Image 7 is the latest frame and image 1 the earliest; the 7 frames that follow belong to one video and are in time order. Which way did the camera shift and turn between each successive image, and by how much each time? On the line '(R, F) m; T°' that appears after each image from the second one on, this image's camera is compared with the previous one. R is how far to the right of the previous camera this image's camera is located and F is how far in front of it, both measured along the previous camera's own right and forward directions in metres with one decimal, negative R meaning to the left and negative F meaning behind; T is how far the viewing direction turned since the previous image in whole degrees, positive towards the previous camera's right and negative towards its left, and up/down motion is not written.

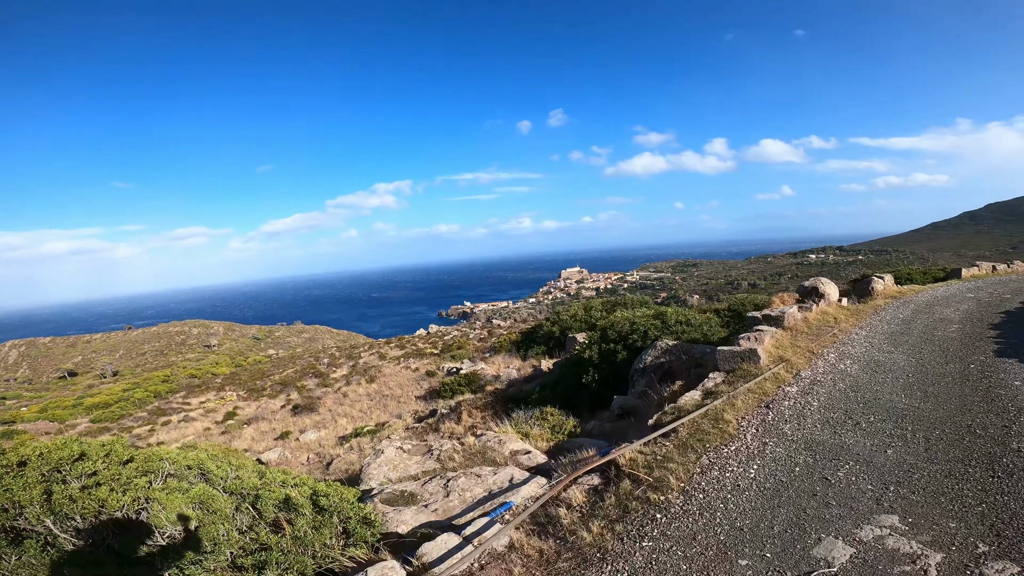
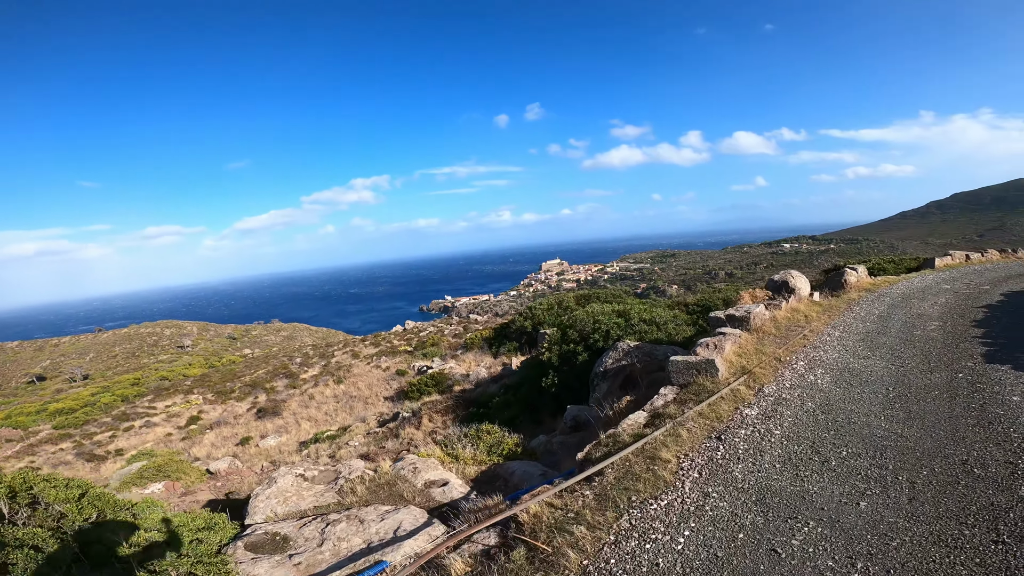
(+0.9, +1.1) m; +2°
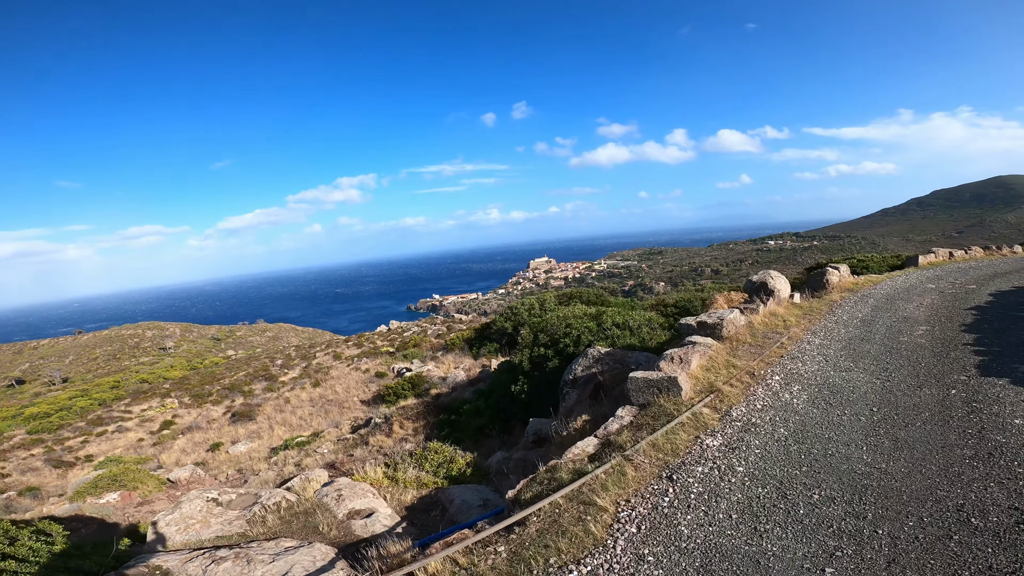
(+0.6, +0.7) m; +1°
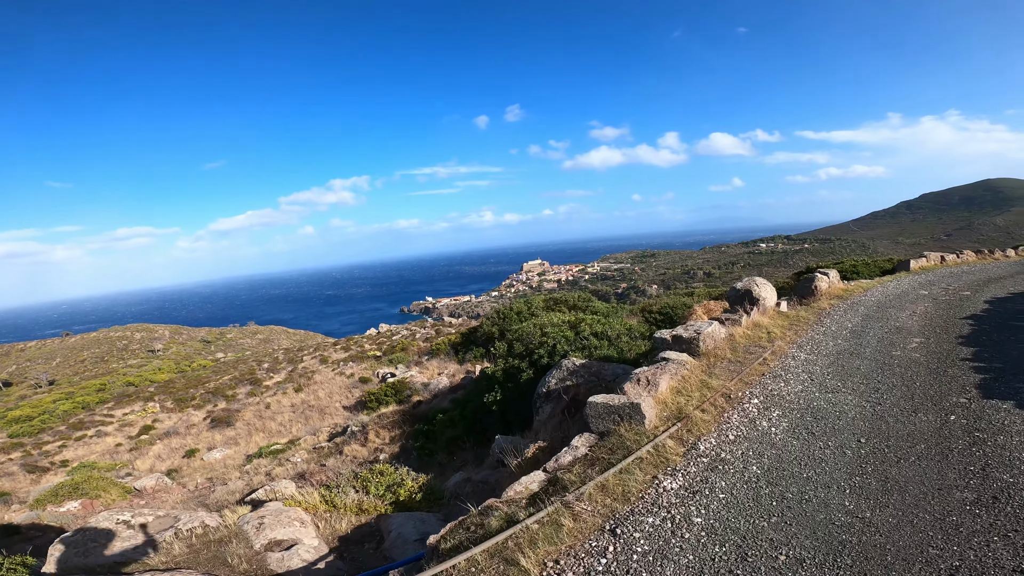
(+0.5, +0.6) m; +1°
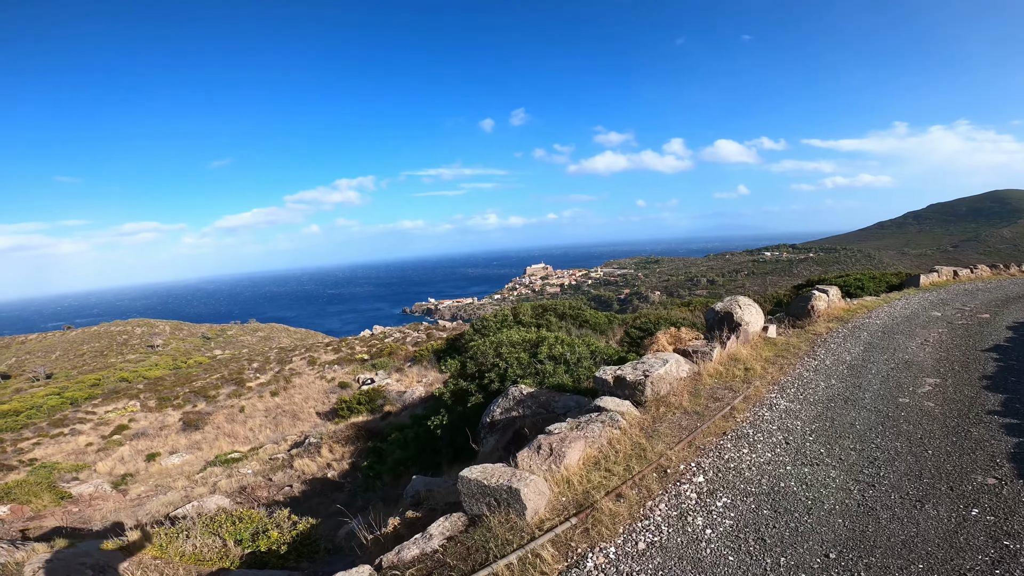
(+1.1, +1.3) m; -1°
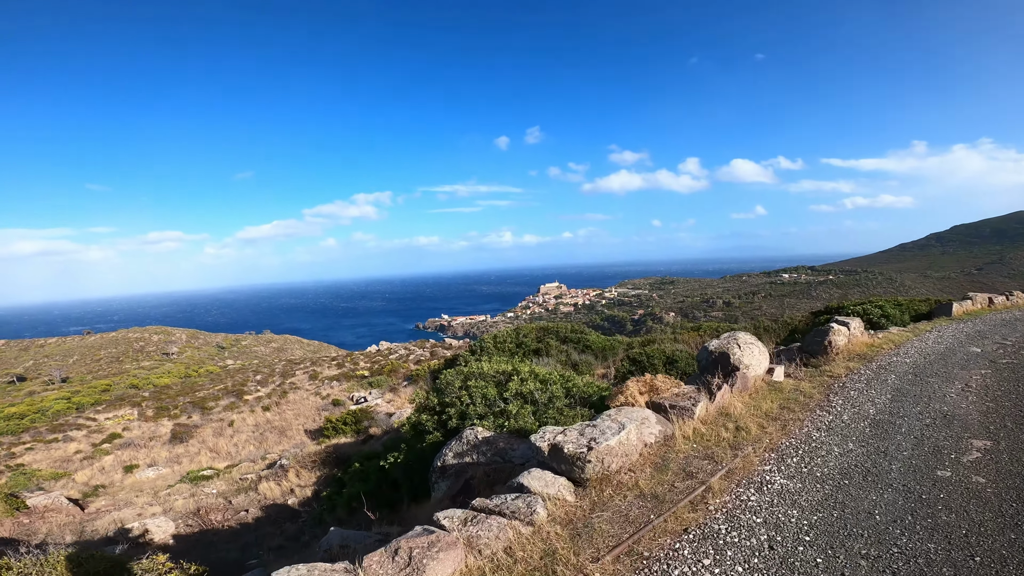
(+0.8, +1.0) m; -2°
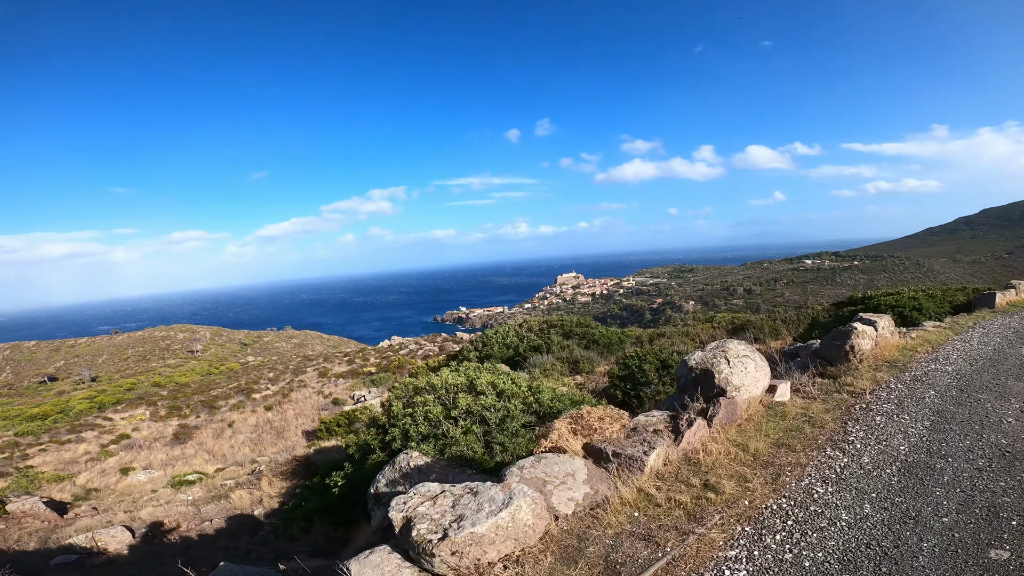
(+1.0, +1.2) m; -2°
